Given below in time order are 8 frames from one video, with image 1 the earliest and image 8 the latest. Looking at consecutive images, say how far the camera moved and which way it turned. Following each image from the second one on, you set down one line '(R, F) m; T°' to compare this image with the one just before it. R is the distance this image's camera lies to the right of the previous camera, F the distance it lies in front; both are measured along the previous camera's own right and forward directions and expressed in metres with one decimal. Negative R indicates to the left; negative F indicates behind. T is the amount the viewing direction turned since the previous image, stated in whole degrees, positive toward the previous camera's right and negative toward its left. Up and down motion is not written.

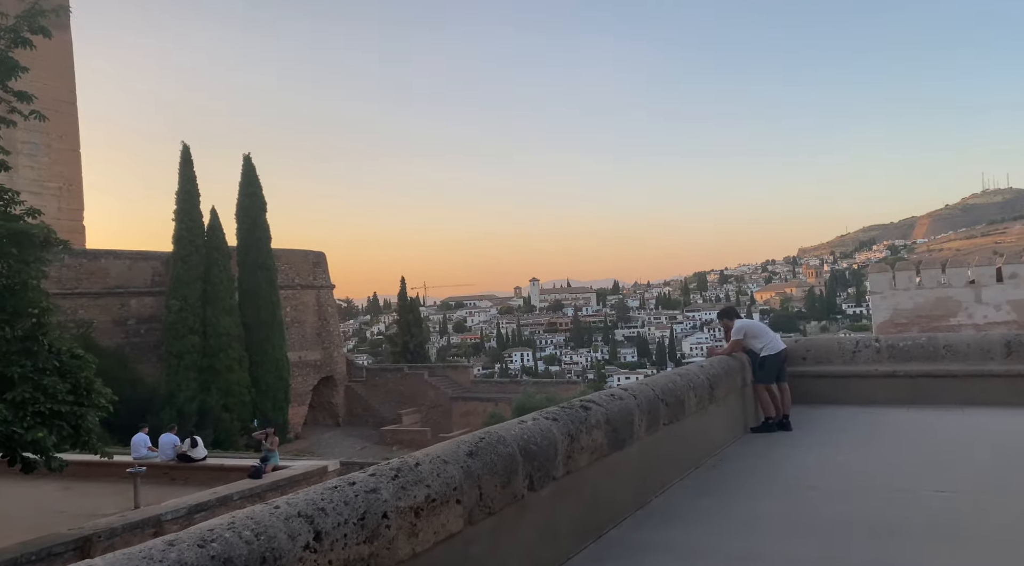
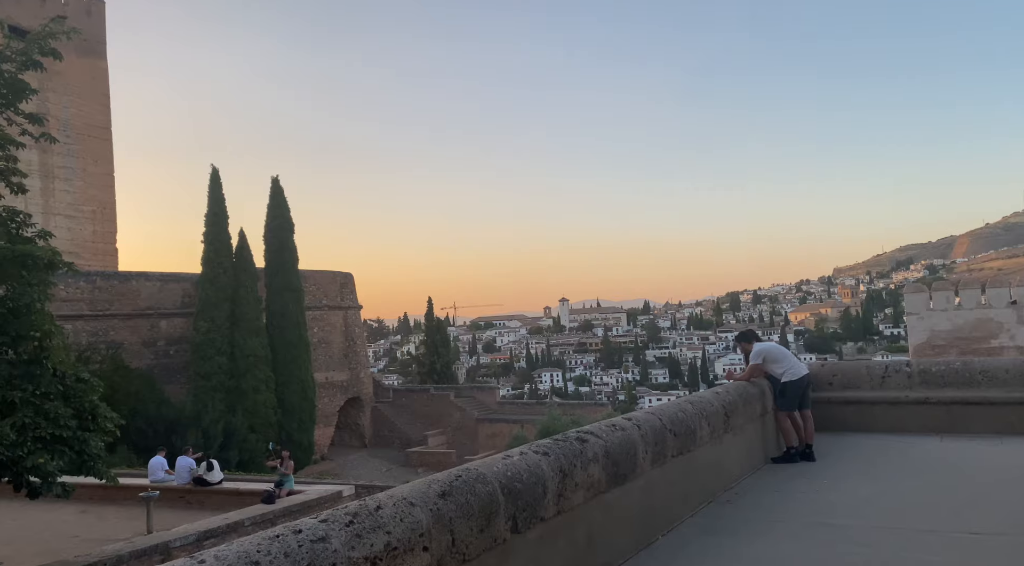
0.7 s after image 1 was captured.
(+0.1, +0.2) m; -2°
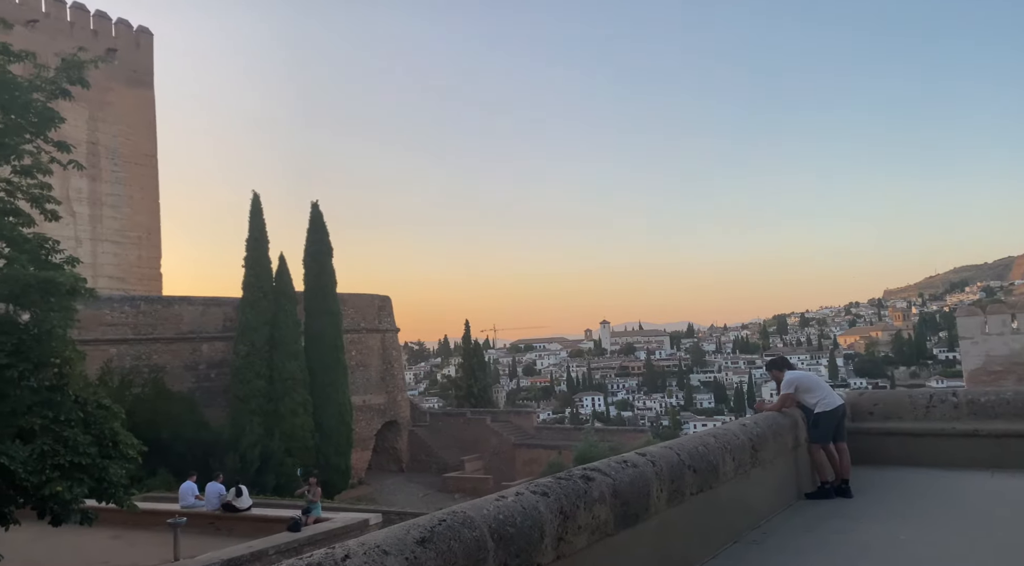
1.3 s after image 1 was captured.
(+0.1, +0.2) m; -3°
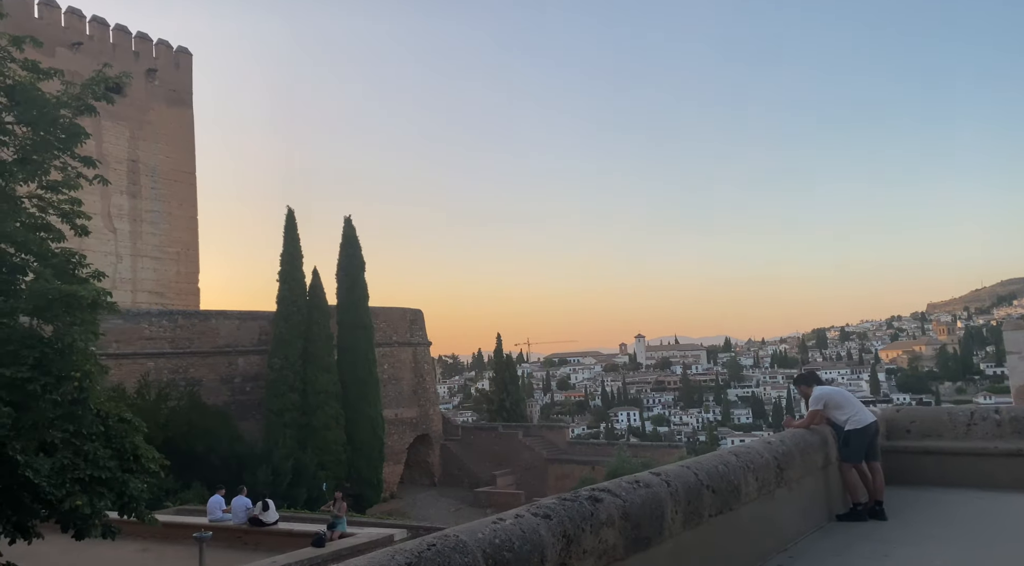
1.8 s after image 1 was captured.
(+0.1, +0.1) m; -2°
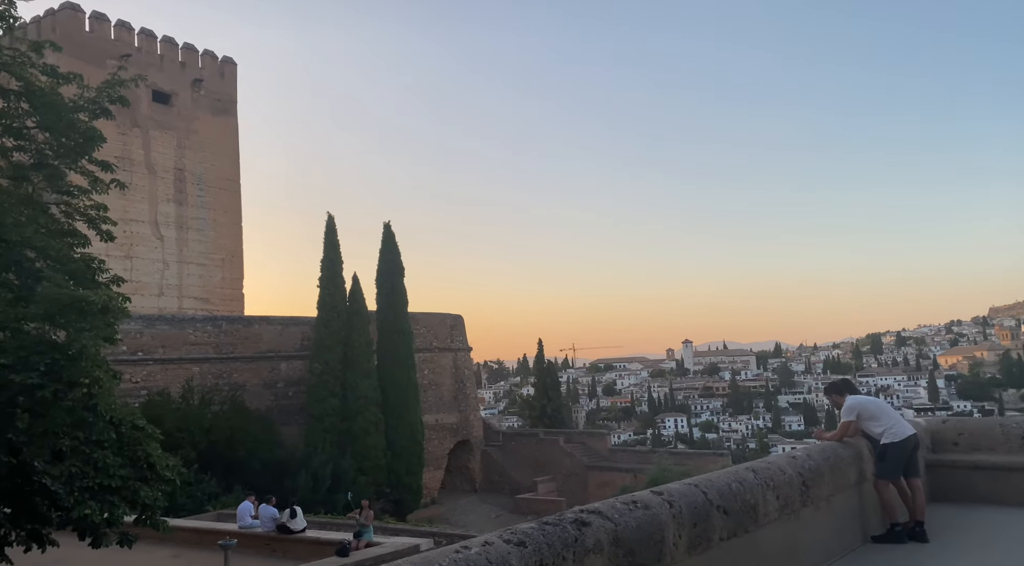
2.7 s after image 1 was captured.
(+0.2, +0.3) m; -3°
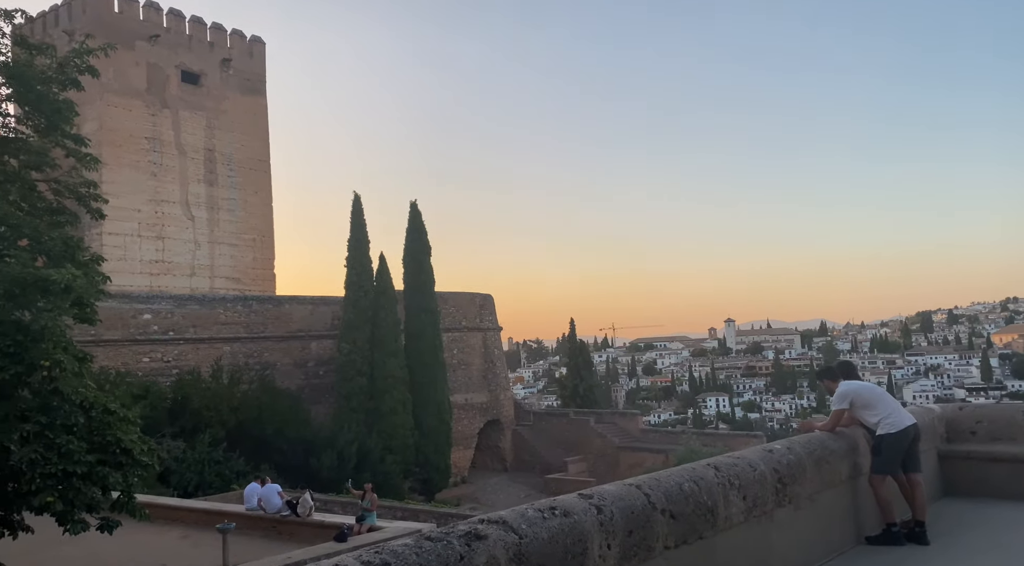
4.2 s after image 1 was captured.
(+0.4, +0.4) m; -3°
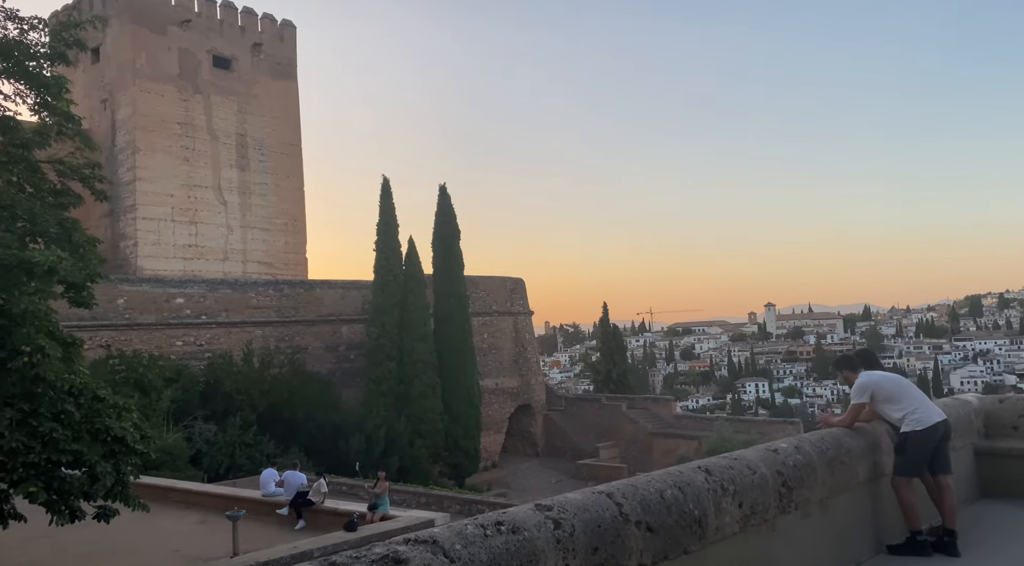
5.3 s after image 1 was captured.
(+0.2, +0.4) m; -3°
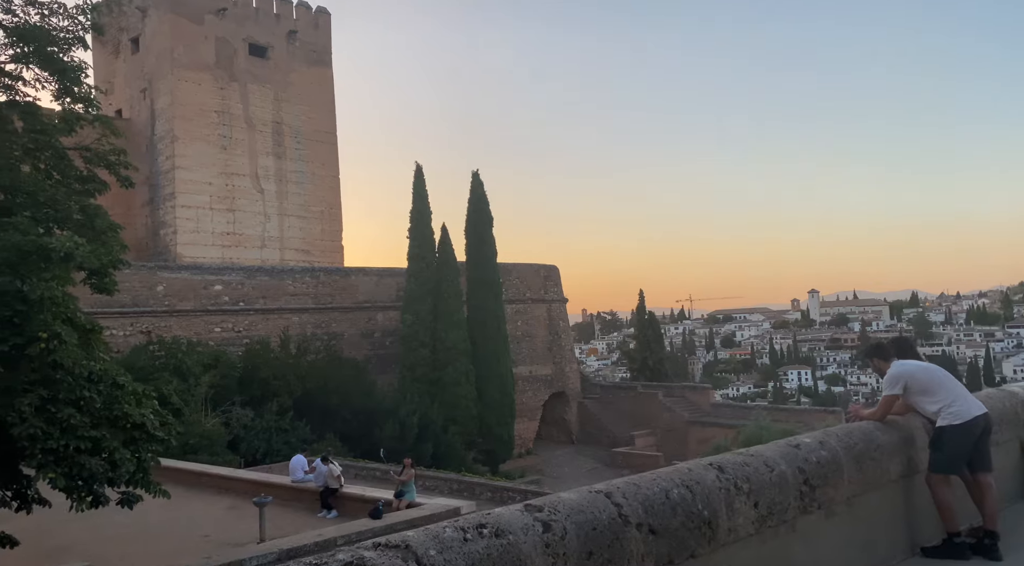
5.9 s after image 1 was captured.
(+0.1, +0.2) m; -3°
